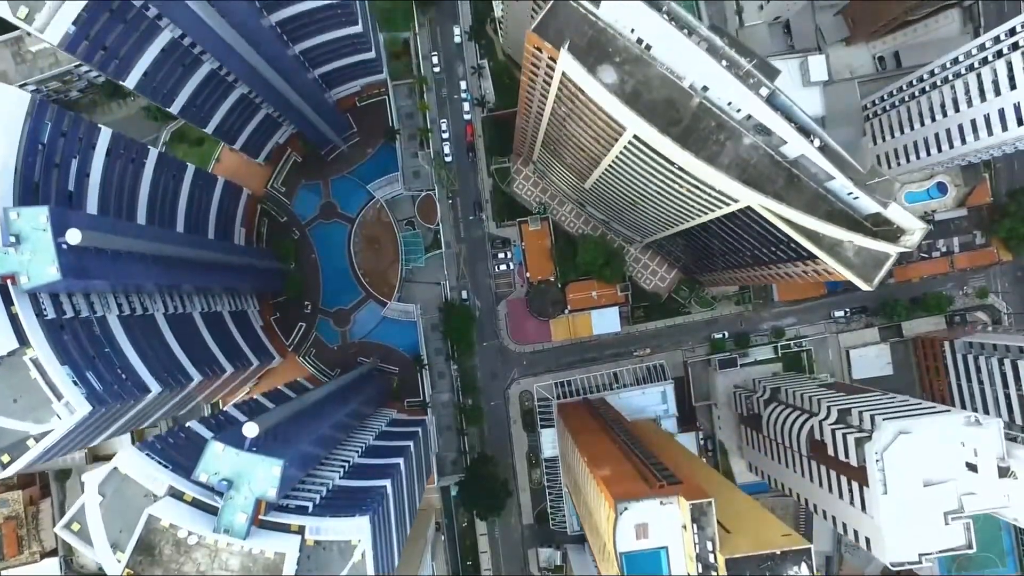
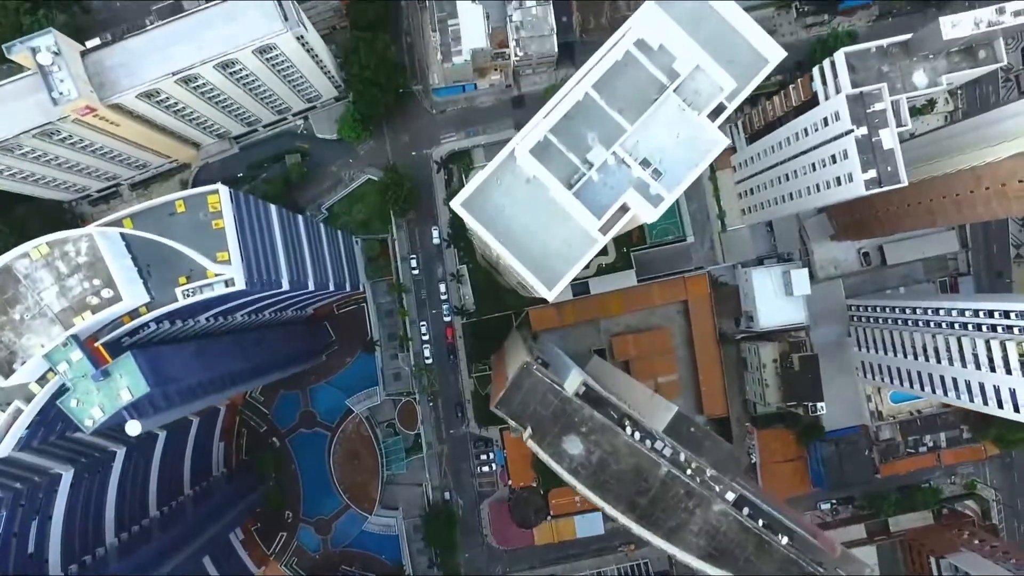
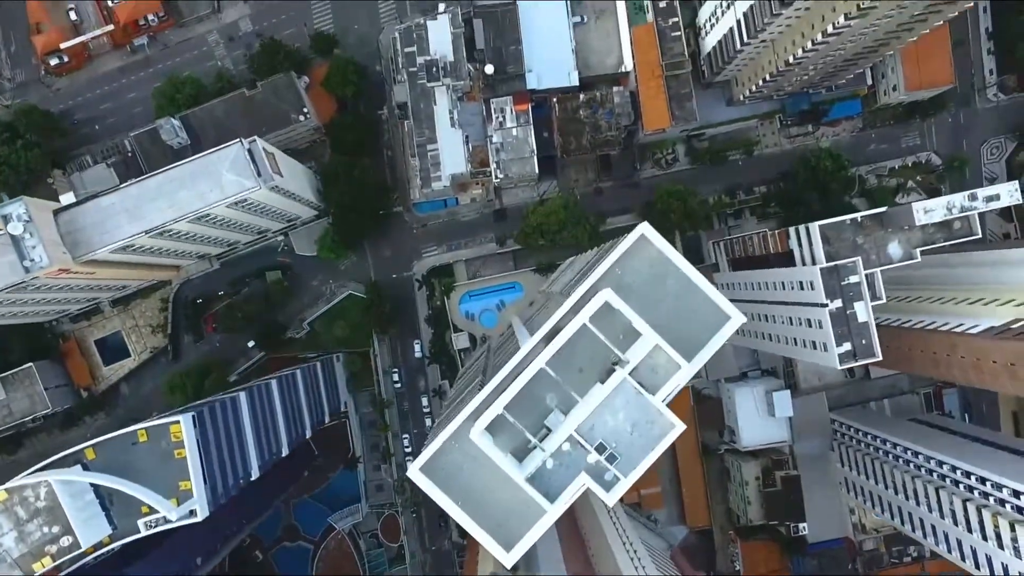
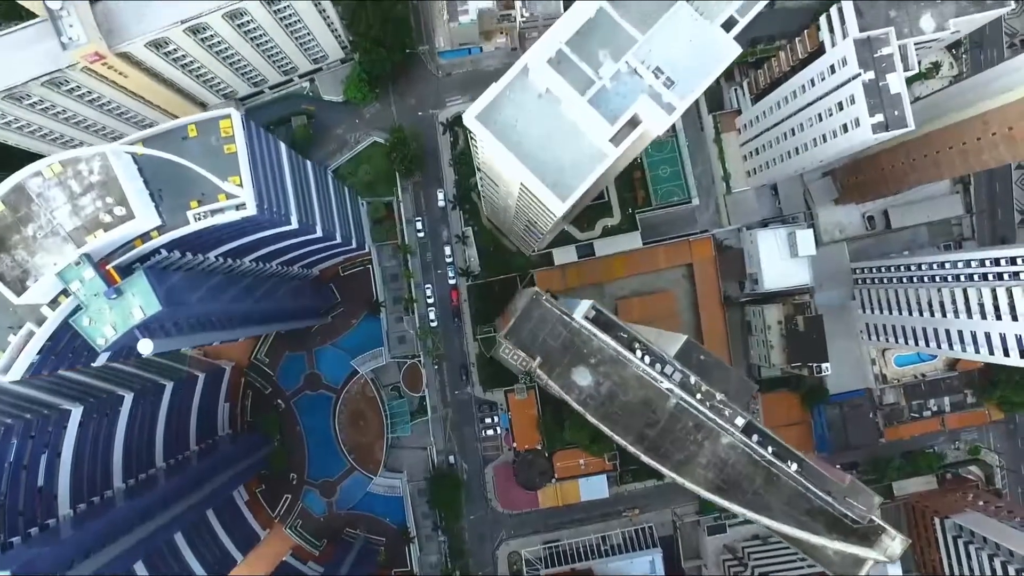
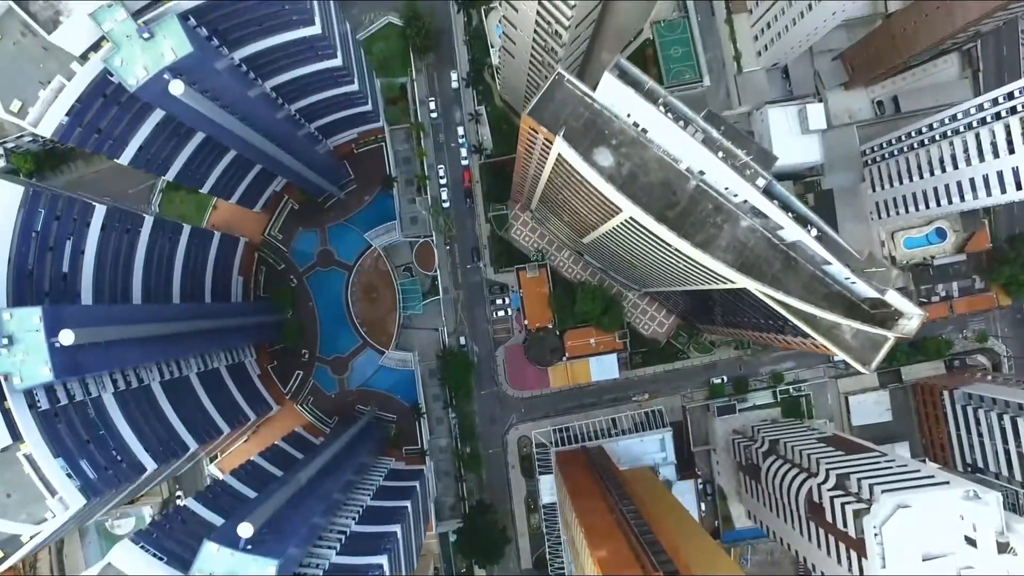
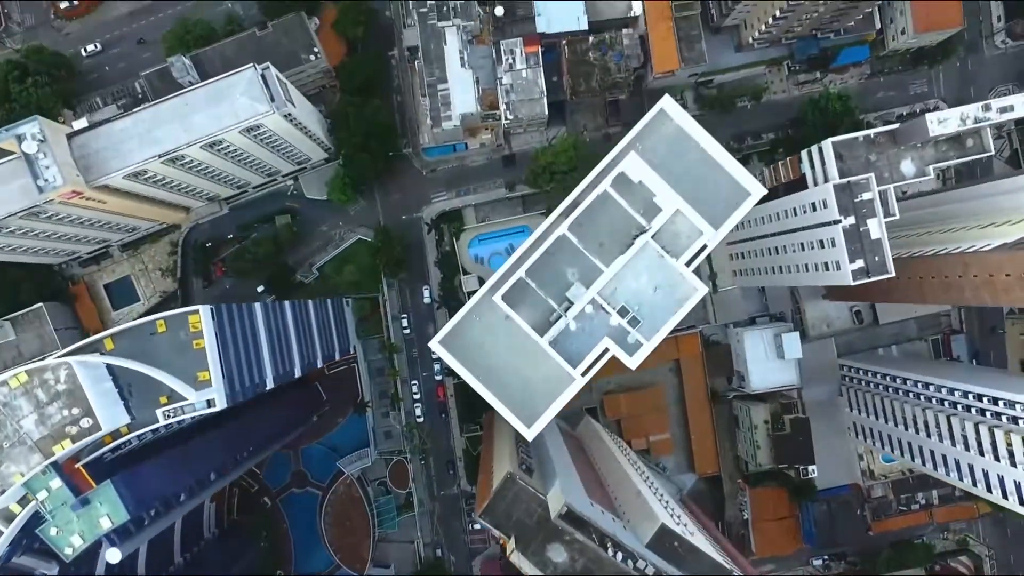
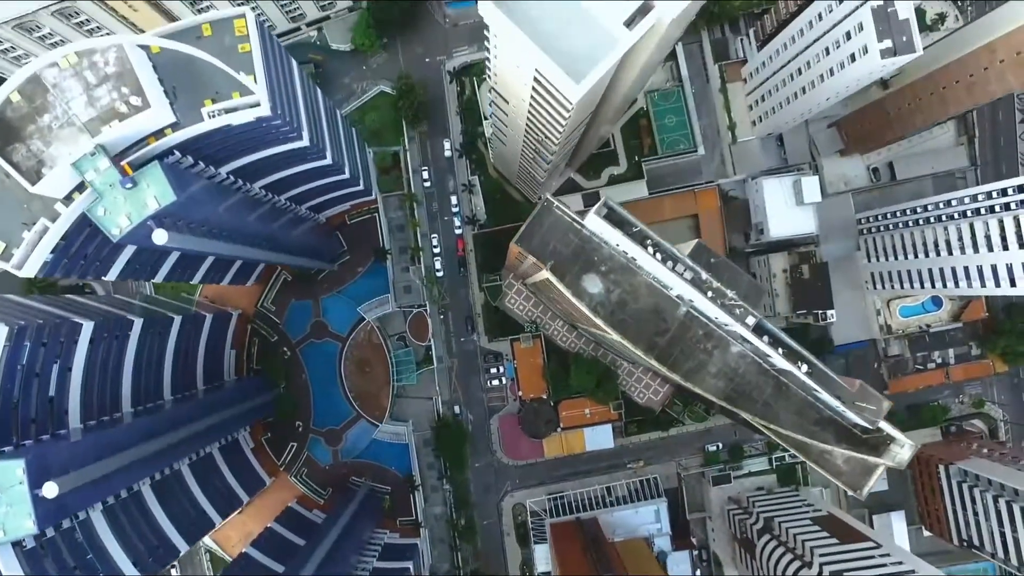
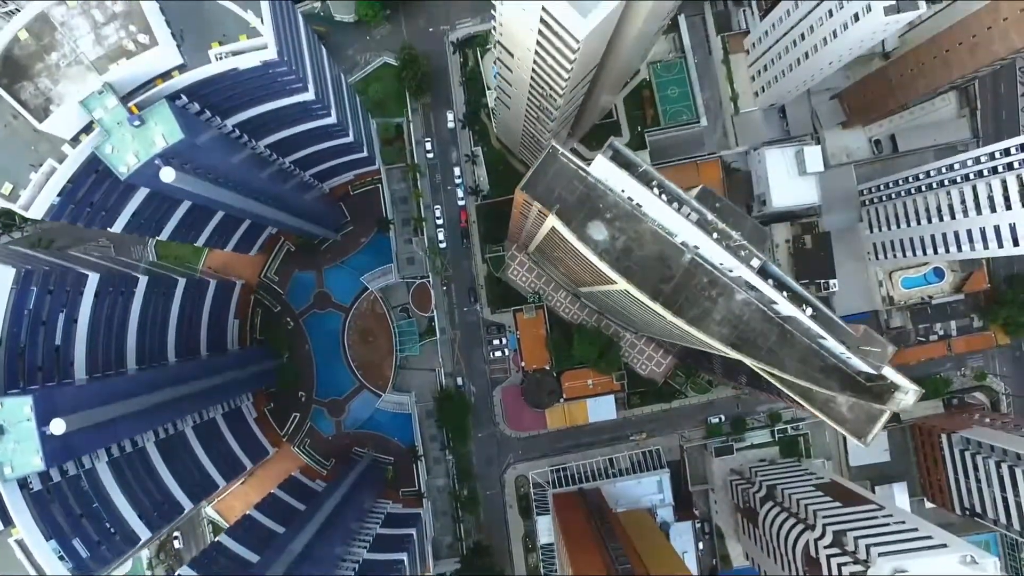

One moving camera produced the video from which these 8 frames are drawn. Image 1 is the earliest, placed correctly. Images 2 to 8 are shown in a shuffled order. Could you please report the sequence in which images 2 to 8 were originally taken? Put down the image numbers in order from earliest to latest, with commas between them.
5, 8, 7, 4, 2, 6, 3
